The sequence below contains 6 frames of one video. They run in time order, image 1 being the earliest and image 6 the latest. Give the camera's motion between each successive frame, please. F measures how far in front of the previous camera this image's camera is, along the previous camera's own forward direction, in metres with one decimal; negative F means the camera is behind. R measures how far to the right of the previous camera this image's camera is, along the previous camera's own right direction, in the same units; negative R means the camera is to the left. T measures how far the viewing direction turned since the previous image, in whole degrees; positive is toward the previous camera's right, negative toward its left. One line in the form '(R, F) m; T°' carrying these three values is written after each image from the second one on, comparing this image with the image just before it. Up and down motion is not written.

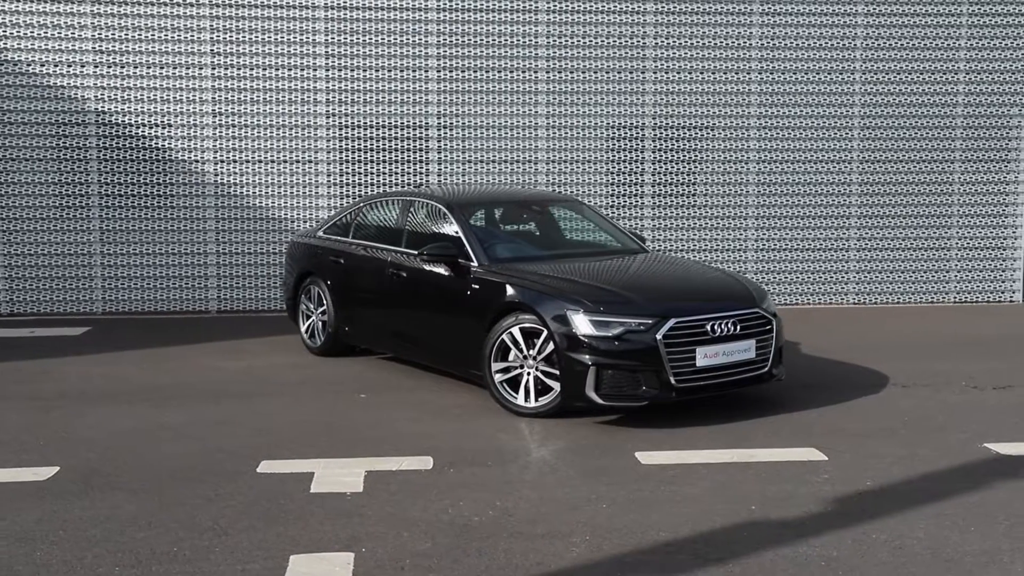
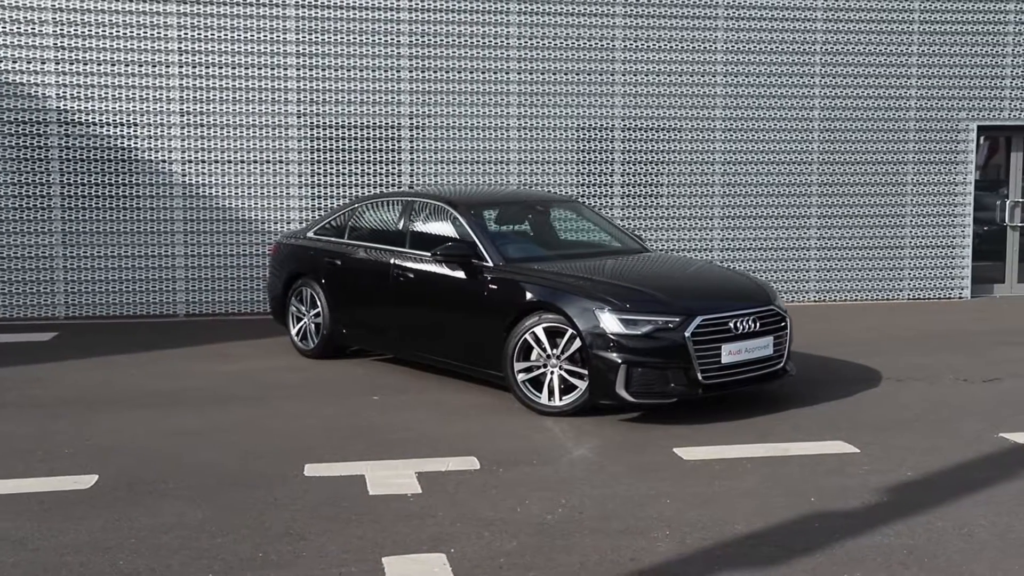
(-0.8, 0.0) m; +5°
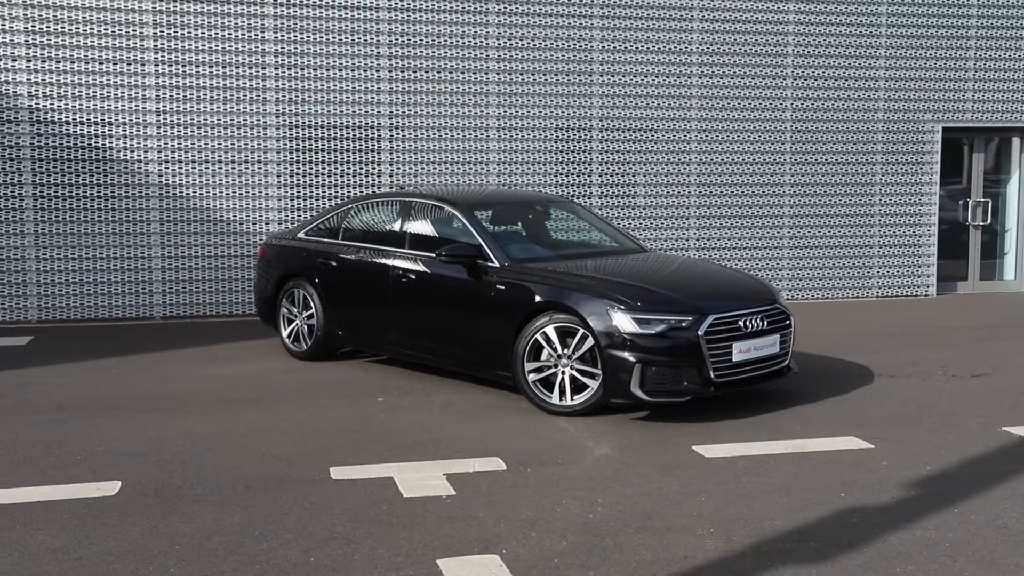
(-0.5, 0.0) m; +3°
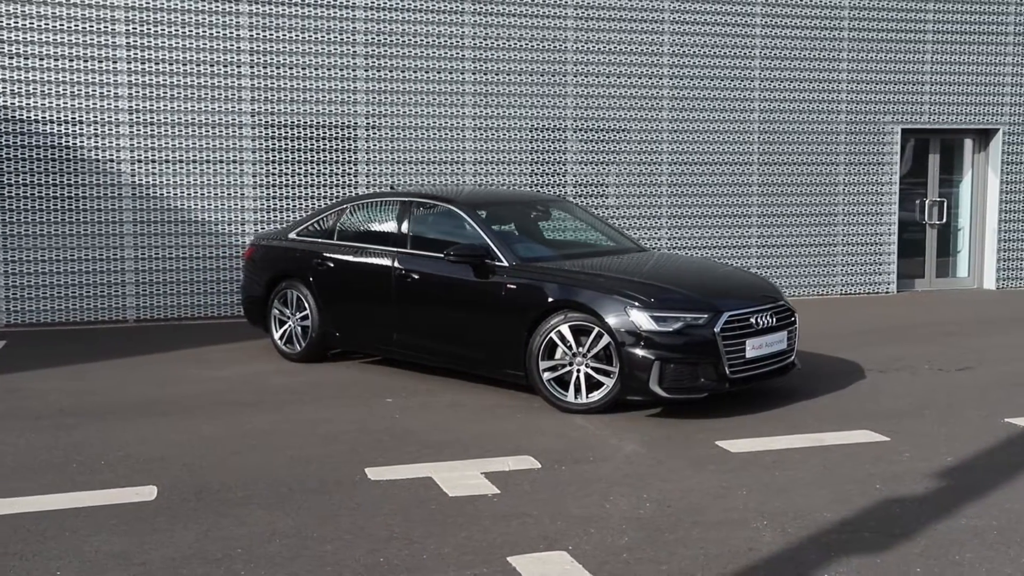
(-0.6, 0.0) m; +4°
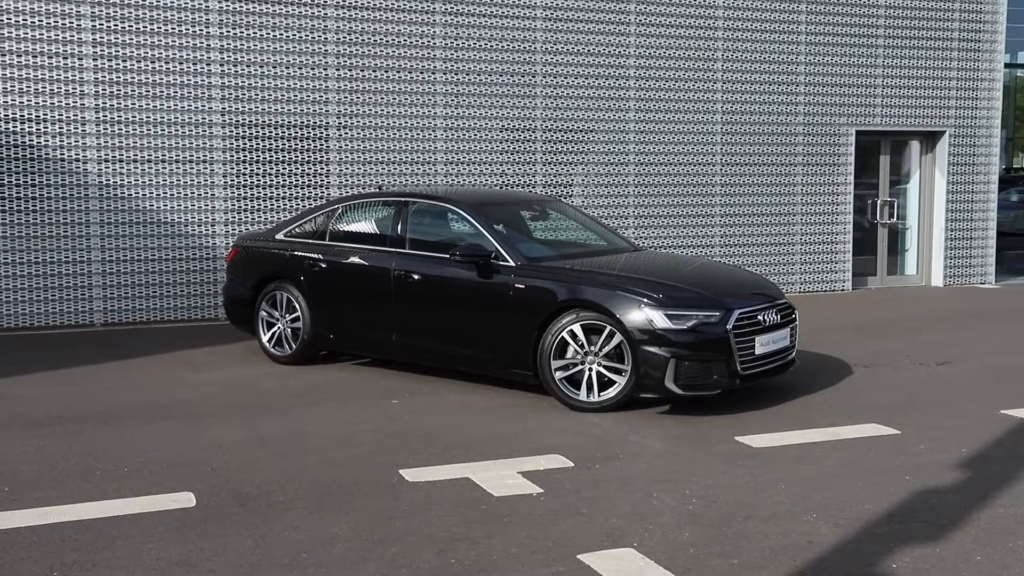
(-0.6, 0.0) m; +4°
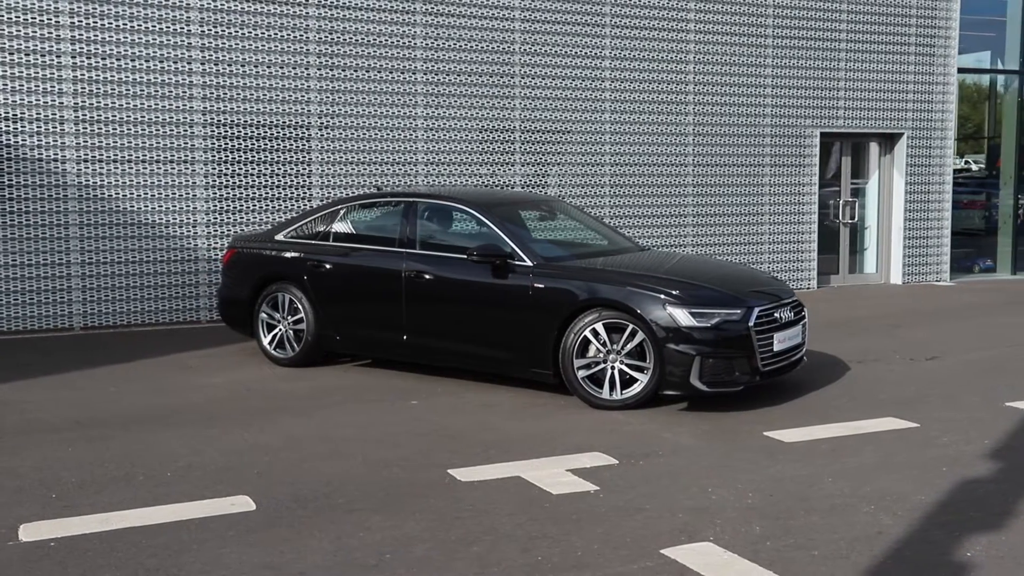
(-0.6, 0.0) m; +4°
